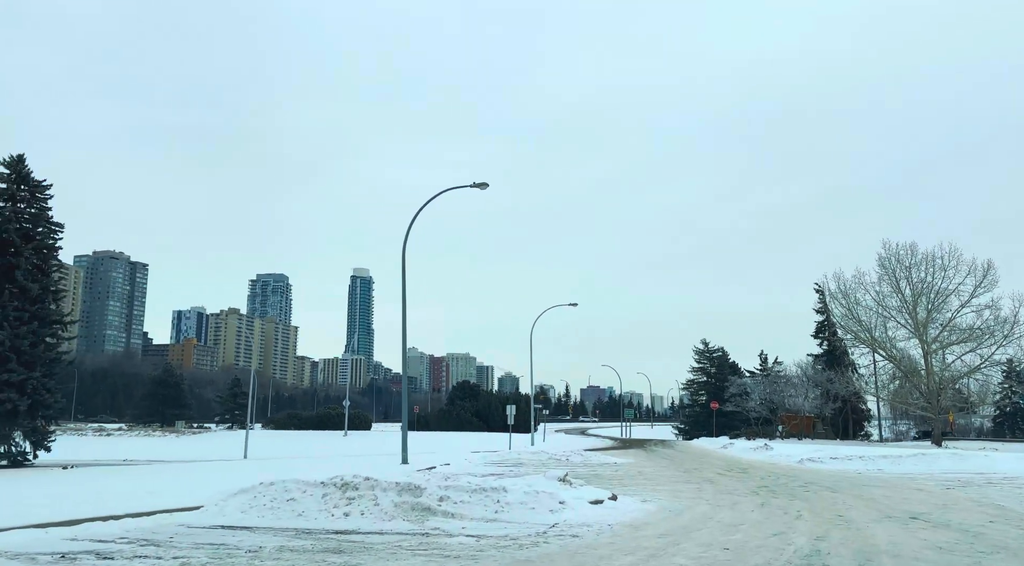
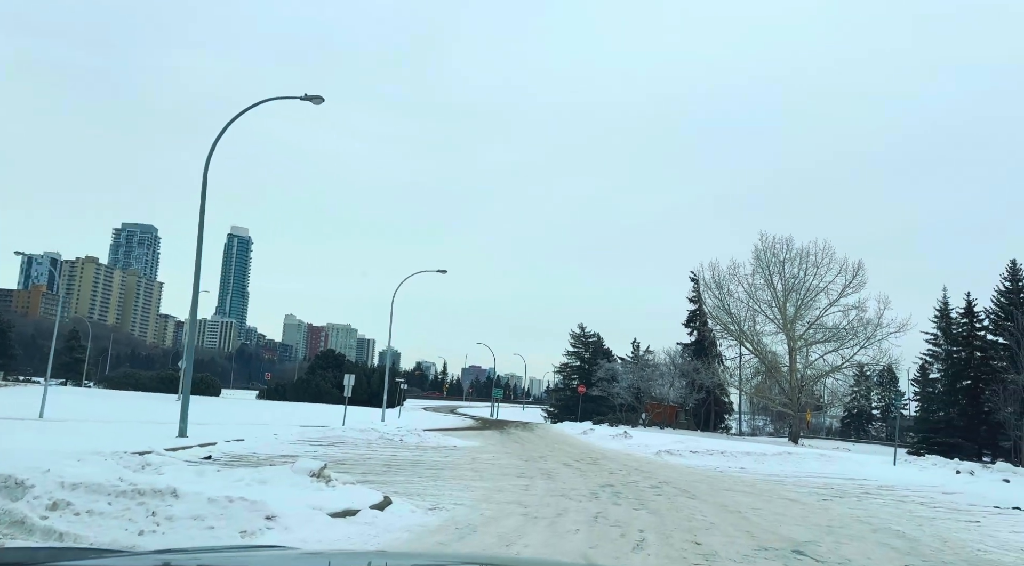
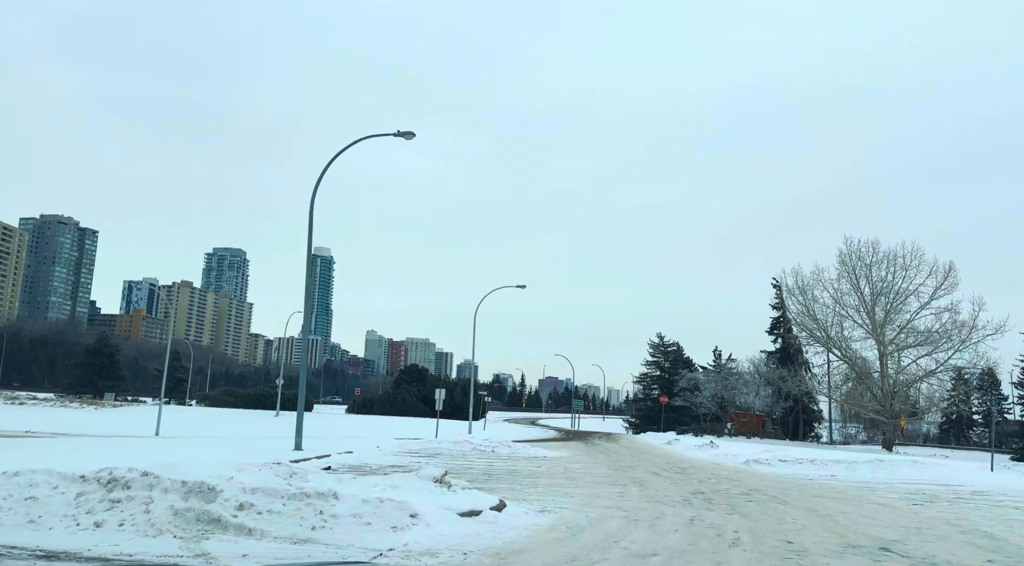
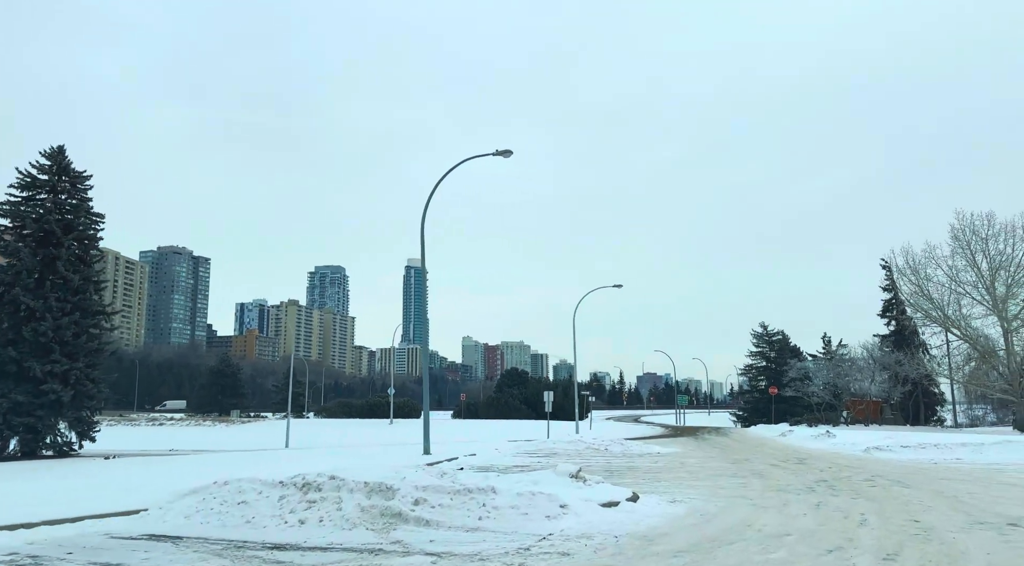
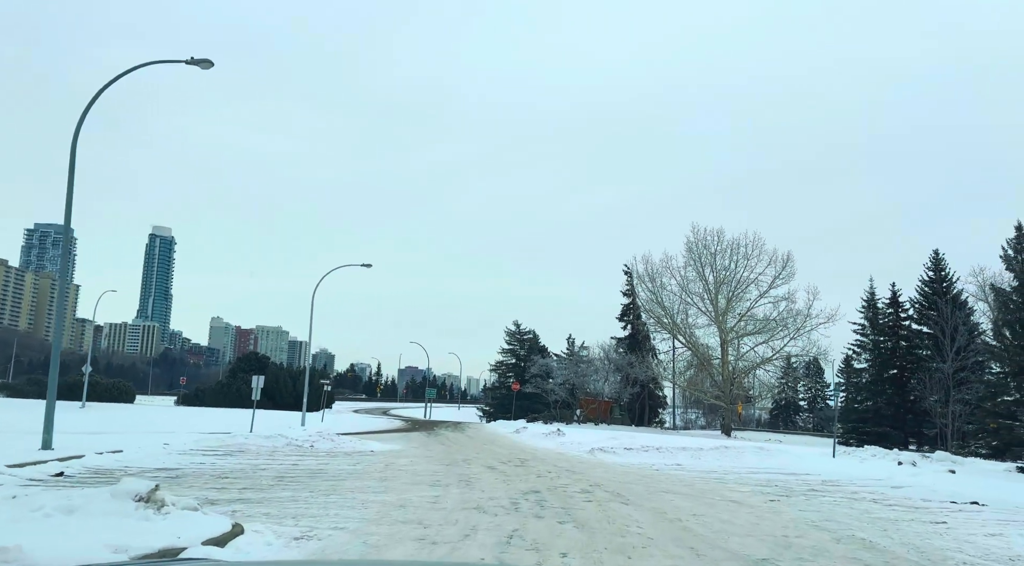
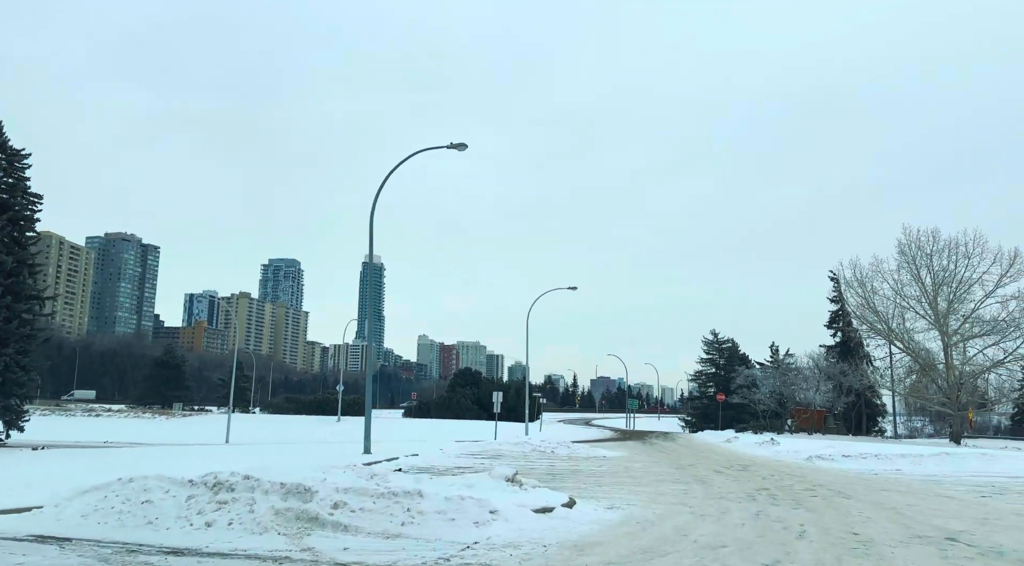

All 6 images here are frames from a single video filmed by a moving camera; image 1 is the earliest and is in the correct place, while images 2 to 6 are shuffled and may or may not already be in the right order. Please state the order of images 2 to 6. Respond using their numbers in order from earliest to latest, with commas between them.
4, 6, 3, 2, 5
